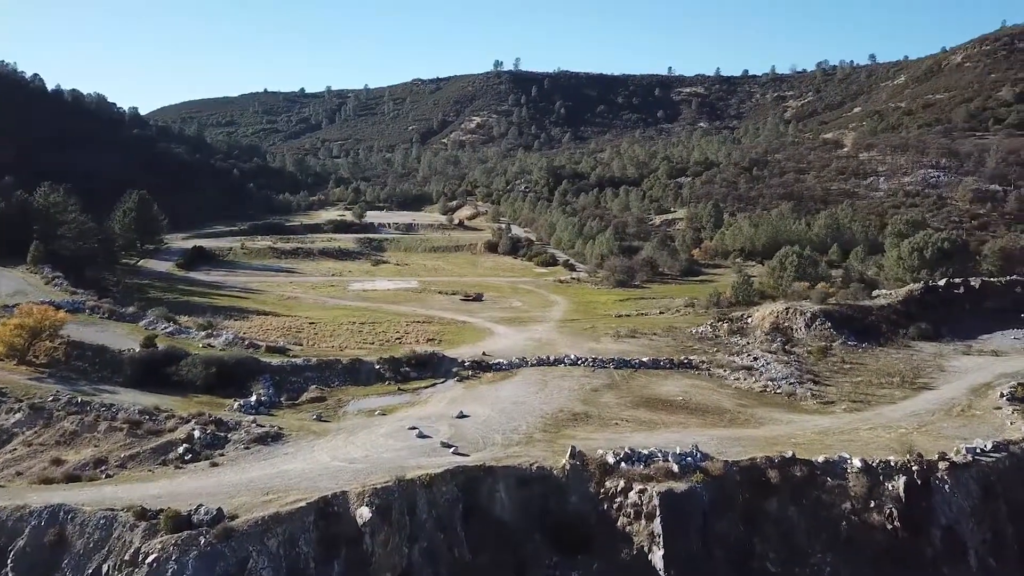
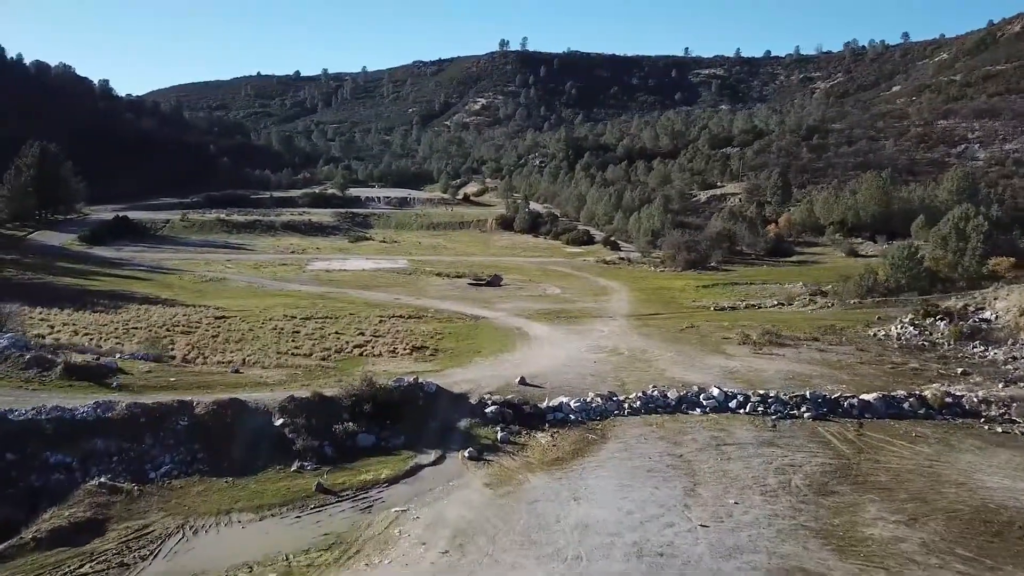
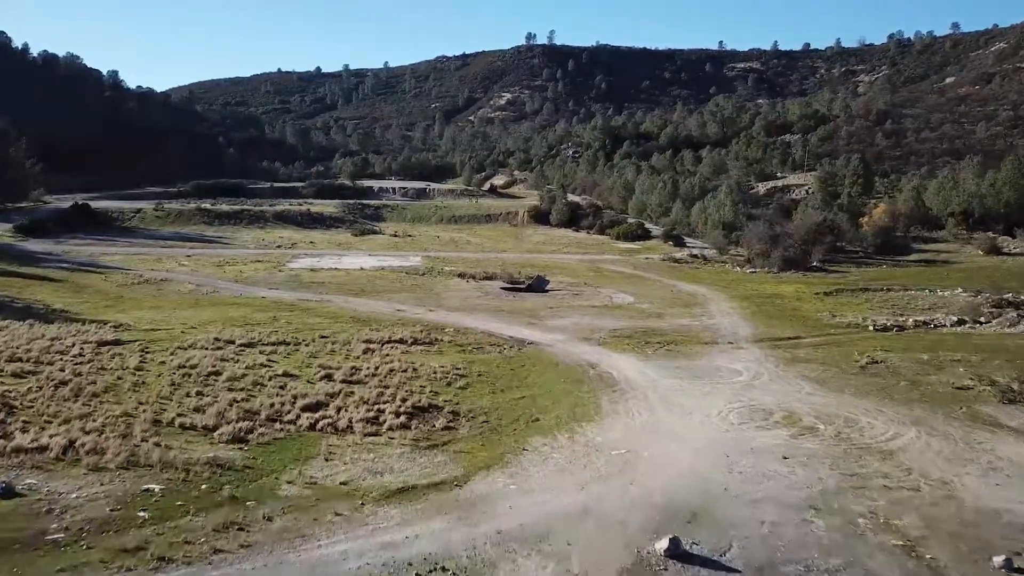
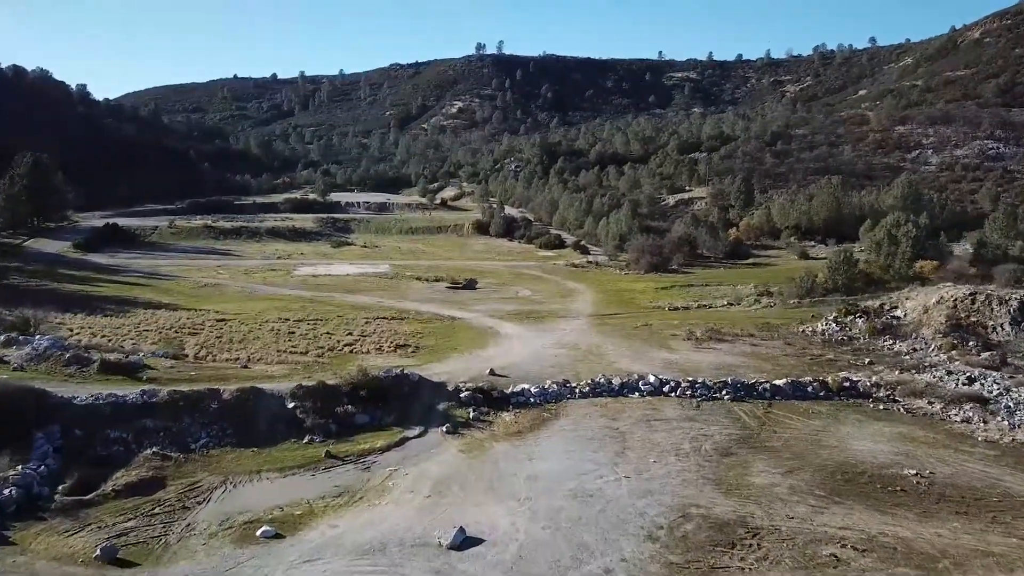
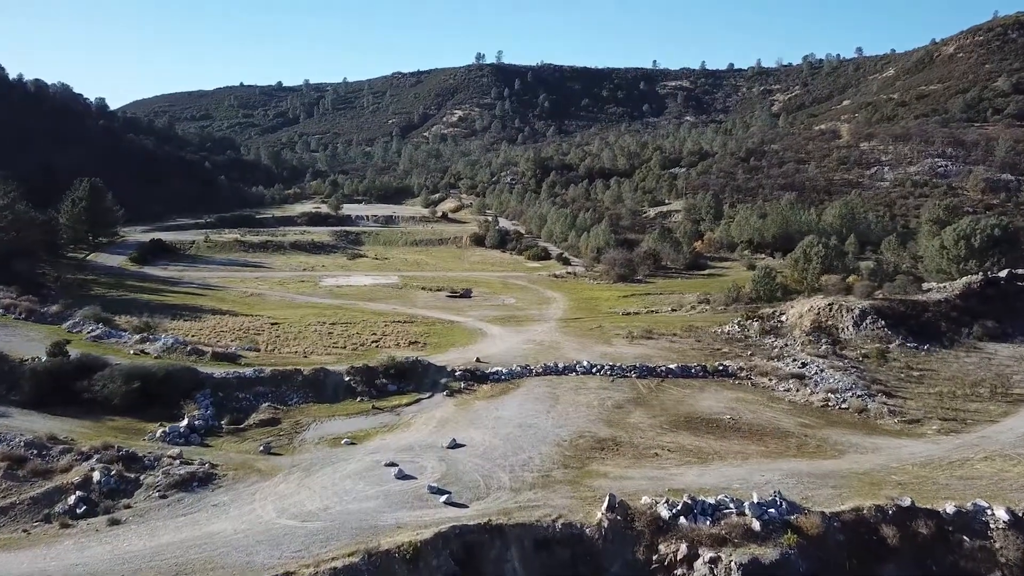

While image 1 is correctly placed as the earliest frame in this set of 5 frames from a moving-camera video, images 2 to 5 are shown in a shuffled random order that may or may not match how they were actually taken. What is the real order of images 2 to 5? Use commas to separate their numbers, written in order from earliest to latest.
5, 4, 2, 3
